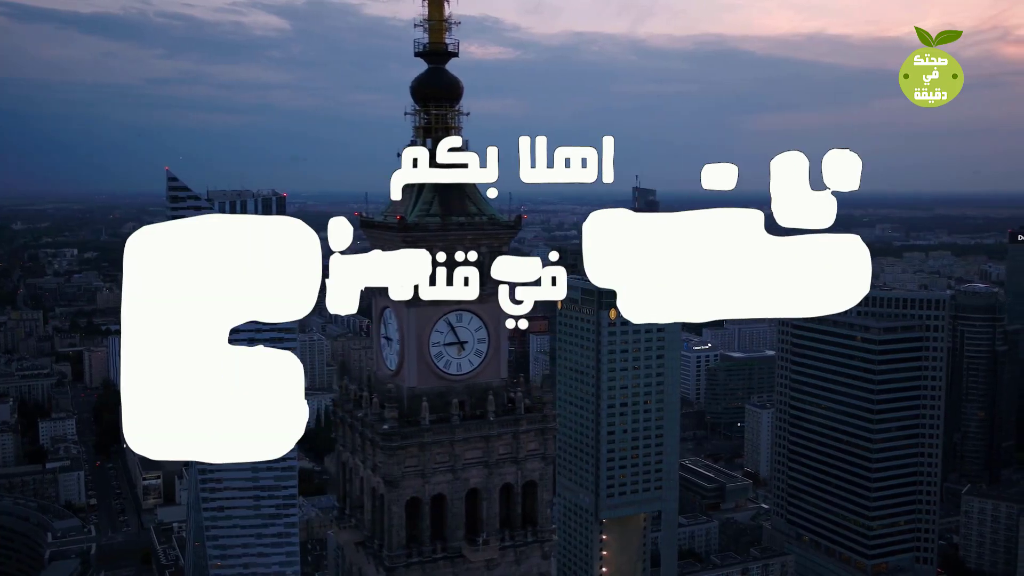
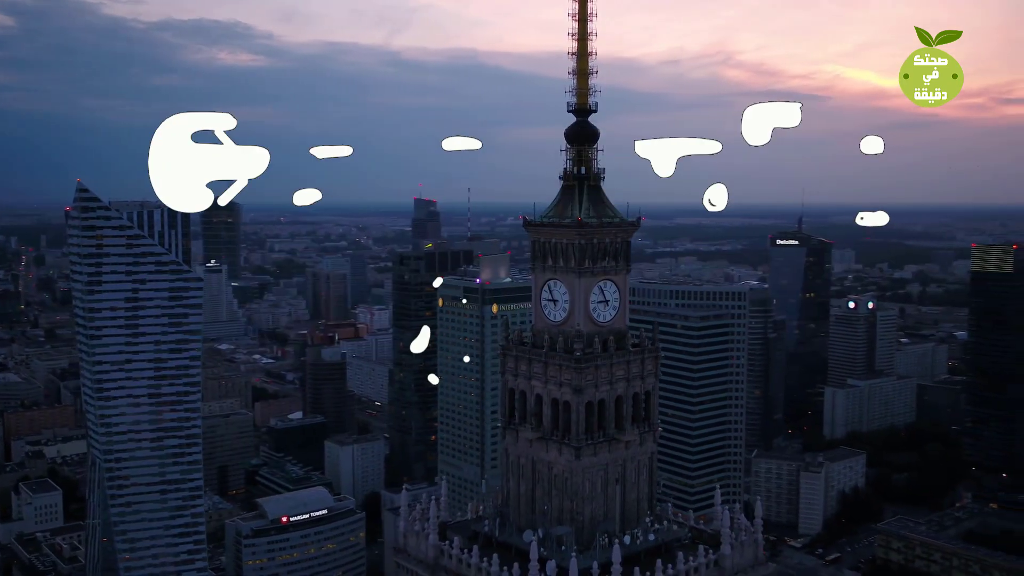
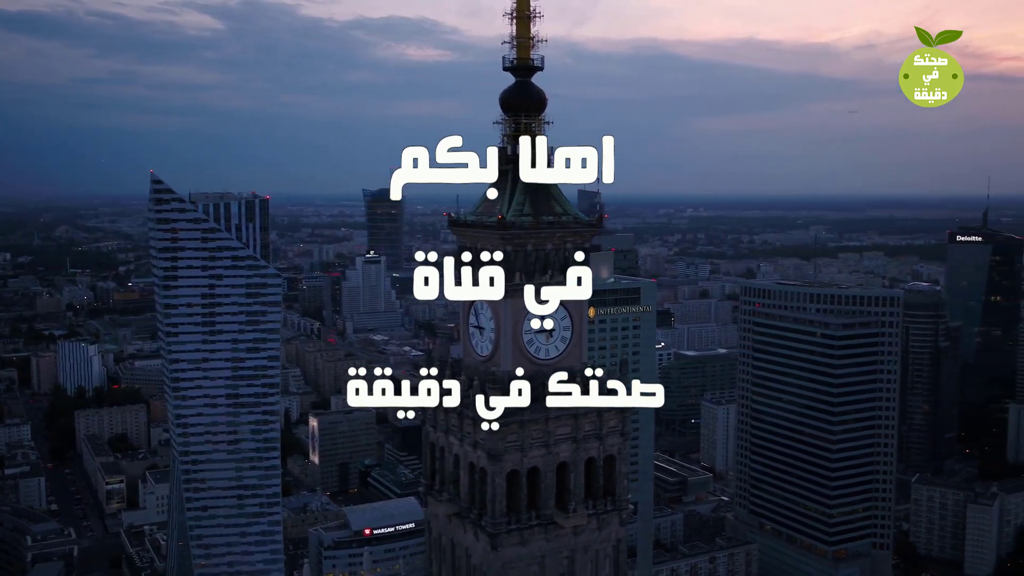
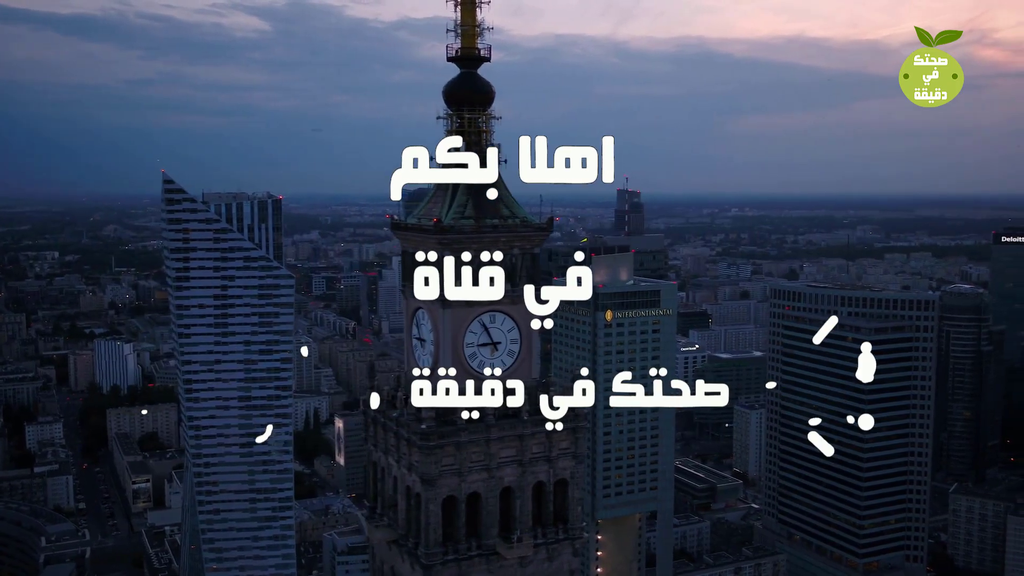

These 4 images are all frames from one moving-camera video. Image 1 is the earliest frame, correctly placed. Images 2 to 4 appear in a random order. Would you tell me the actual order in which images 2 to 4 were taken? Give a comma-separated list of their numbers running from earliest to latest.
4, 3, 2
